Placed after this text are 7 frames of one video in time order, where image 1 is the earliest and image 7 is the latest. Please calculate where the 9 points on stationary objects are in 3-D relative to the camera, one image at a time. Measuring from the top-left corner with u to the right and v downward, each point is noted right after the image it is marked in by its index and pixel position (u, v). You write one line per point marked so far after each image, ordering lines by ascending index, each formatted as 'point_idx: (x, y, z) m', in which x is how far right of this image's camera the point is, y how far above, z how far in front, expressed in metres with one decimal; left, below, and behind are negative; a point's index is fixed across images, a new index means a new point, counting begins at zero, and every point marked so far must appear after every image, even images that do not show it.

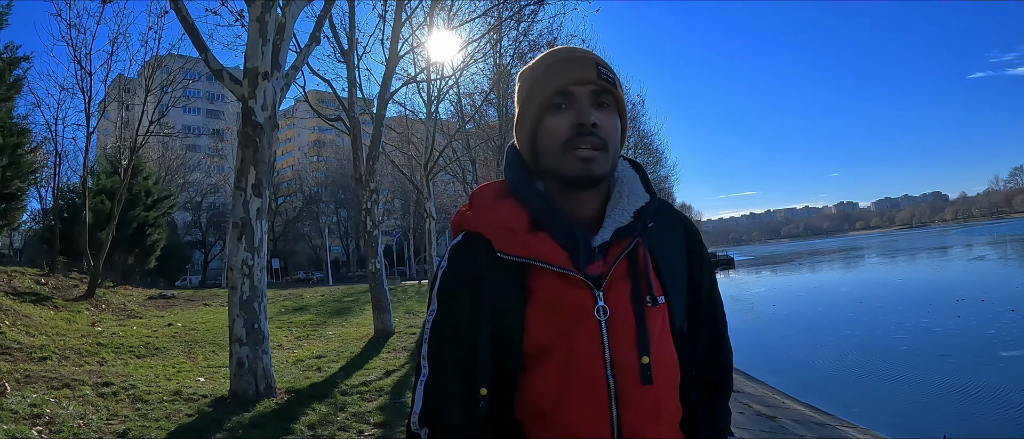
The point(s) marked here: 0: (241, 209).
0: (-2.3, +0.1, +5.1) m
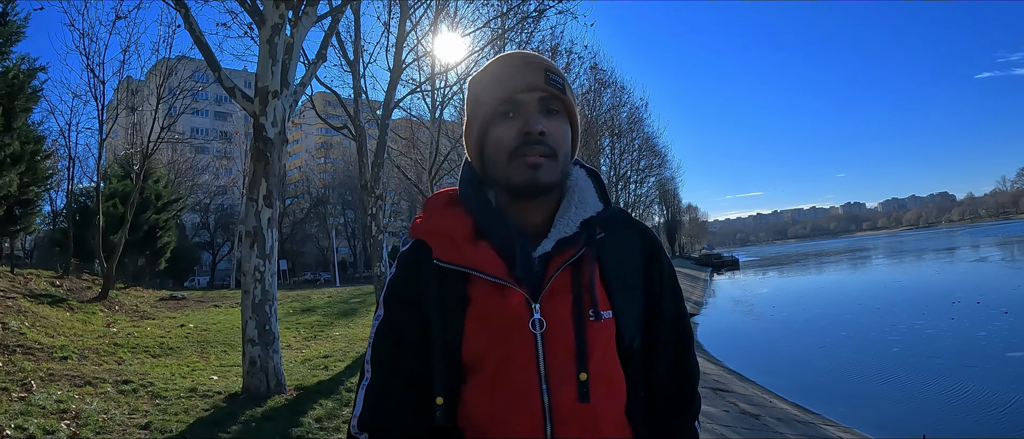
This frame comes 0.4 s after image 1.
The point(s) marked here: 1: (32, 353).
0: (-2.4, 0.0, +5.5) m
1: (-6.5, -1.8, +8.0) m
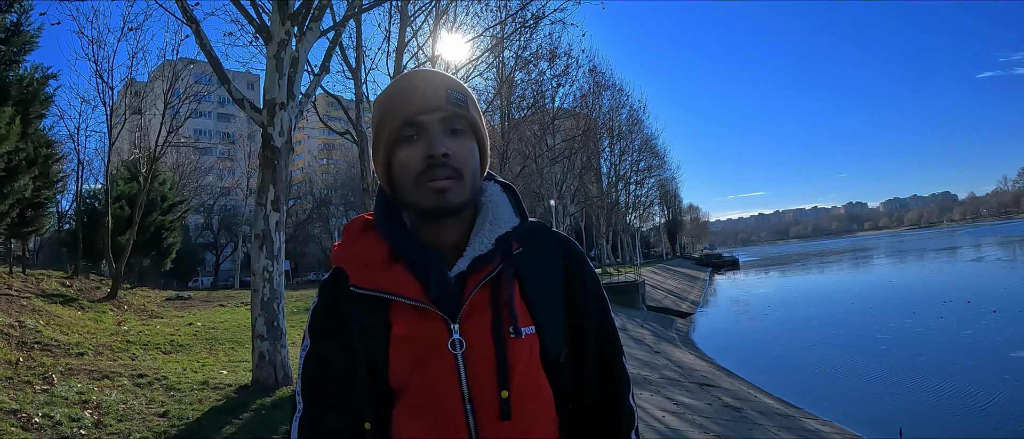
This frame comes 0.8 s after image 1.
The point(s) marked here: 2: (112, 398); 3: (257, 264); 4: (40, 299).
0: (-2.5, 0.0, +5.8) m
1: (-6.6, -1.8, +8.4) m
2: (-4.0, -1.8, +5.9) m
3: (-2.5, -0.4, +5.8) m
4: (-9.8, -1.6, +12.4) m
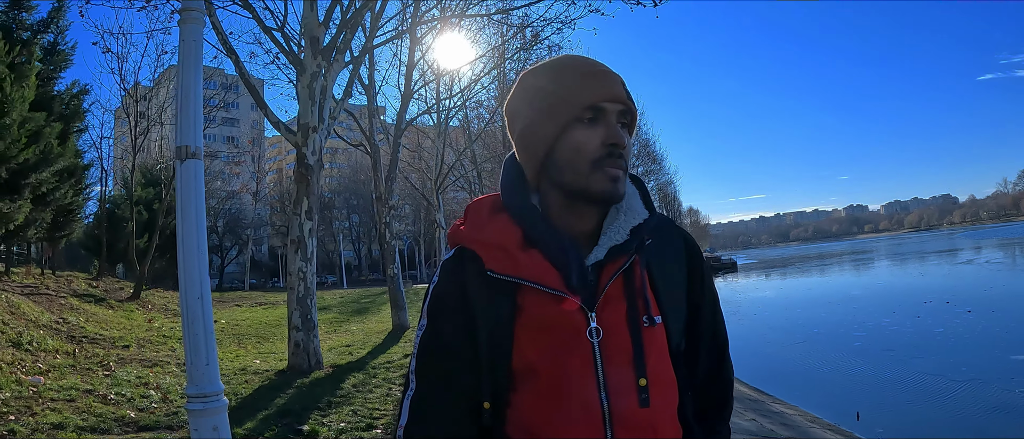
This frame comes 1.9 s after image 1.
0: (-2.5, -0.1, +6.8) m
1: (-6.6, -1.9, +9.4) m
2: (-4.0, -1.9, +6.8) m
3: (-2.5, -0.5, +6.7) m
4: (-9.8, -1.8, +13.3) m
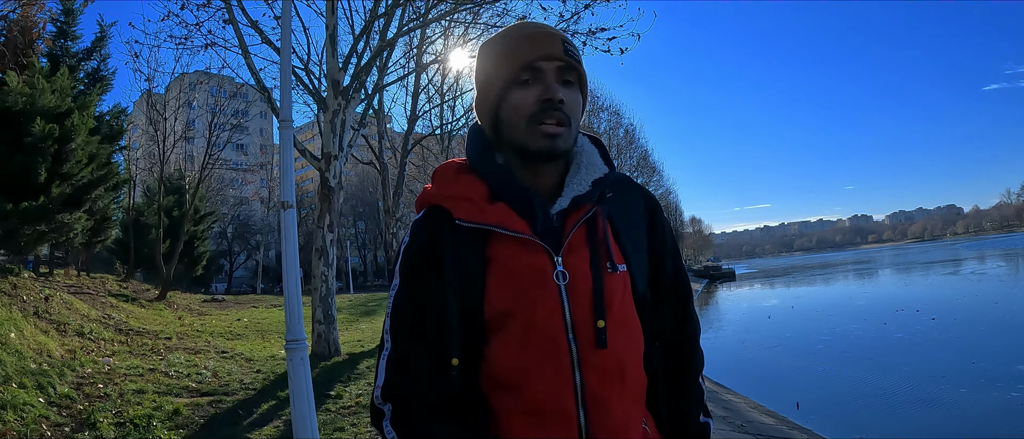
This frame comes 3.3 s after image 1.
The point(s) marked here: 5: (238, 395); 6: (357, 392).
0: (-2.7, -0.3, +8.2) m
1: (-6.8, -2.1, +10.8) m
2: (-4.2, -2.0, +8.2) m
3: (-2.7, -0.7, +8.1) m
4: (-10.0, -1.9, +14.8) m
5: (-2.8, -1.8, +6.1) m
6: (-1.6, -1.8, +6.2) m
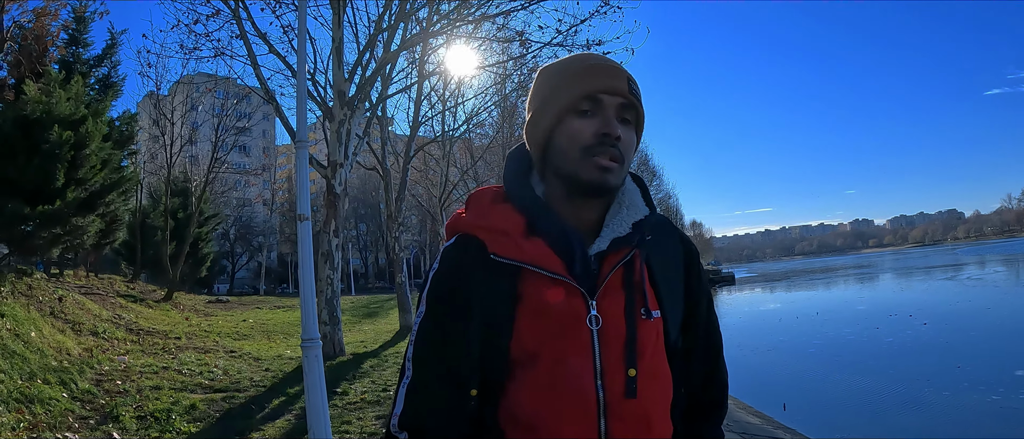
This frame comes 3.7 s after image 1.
0: (-2.7, -0.4, +8.6) m
1: (-6.8, -2.2, +11.2) m
2: (-4.2, -2.1, +8.6) m
3: (-2.7, -0.8, +8.5) m
4: (-10.0, -2.0, +15.1) m
5: (-2.9, -1.9, +6.5) m
6: (-1.7, -1.9, +6.6) m
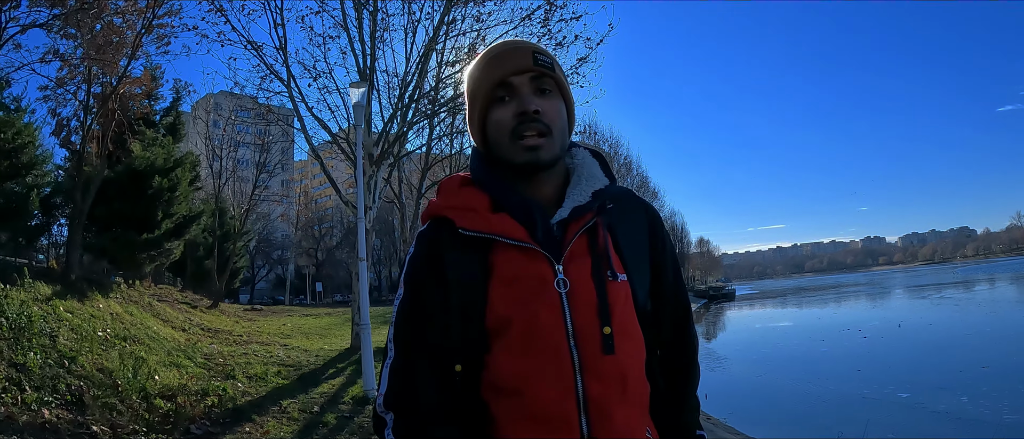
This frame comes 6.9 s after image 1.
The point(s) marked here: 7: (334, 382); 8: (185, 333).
0: (-3.0, -0.9, +11.7) m
1: (-7.1, -2.8, +14.4) m
2: (-4.6, -2.6, +11.7) m
3: (-3.1, -1.3, +11.6) m
4: (-10.2, -2.7, +18.4) m
5: (-3.3, -2.4, +9.6) m
6: (-2.1, -2.4, +9.6) m
7: (-2.4, -2.2, +8.0) m
8: (-6.8, -2.4, +12.3) m
